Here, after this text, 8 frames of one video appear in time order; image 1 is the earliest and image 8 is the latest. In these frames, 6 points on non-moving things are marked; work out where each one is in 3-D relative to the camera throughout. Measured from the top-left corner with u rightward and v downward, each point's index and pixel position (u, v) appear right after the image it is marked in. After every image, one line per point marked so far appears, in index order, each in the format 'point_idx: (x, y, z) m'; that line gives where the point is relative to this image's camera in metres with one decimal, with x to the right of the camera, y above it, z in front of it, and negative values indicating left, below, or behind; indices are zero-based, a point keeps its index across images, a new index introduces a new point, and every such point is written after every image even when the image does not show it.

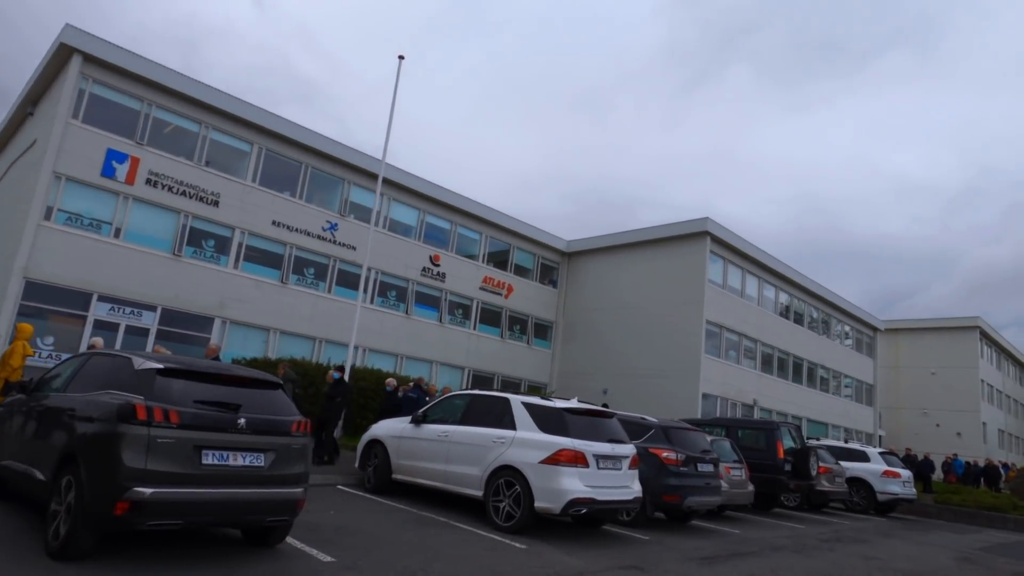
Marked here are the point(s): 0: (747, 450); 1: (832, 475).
0: (+5.0, -3.5, +14.1) m
1: (+7.6, -4.5, +15.8) m
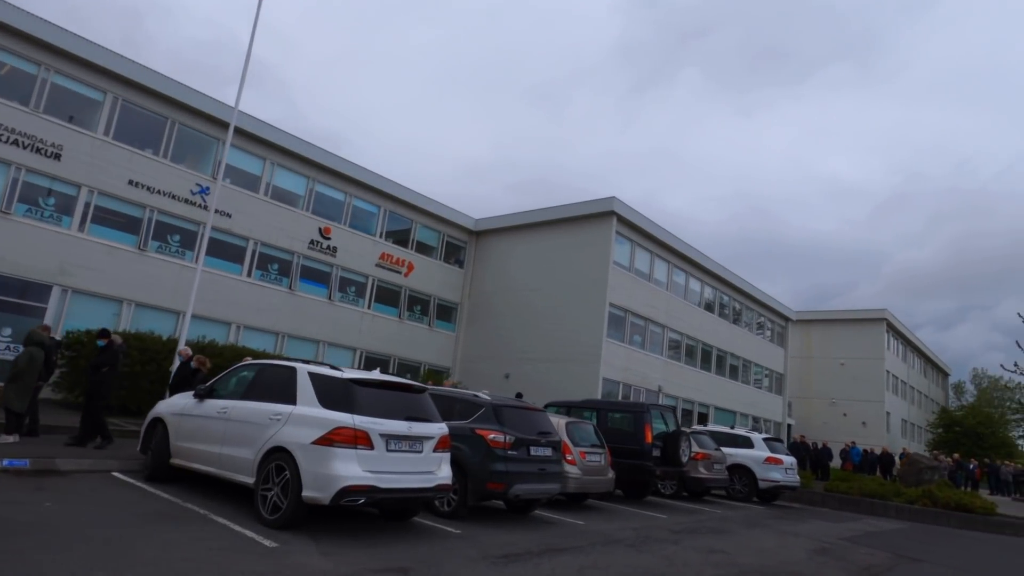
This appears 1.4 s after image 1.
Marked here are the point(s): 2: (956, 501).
0: (+2.0, -2.9, +13.1) m
1: (+4.5, -3.9, +15.0) m
2: (+11.9, -5.7, +17.8) m
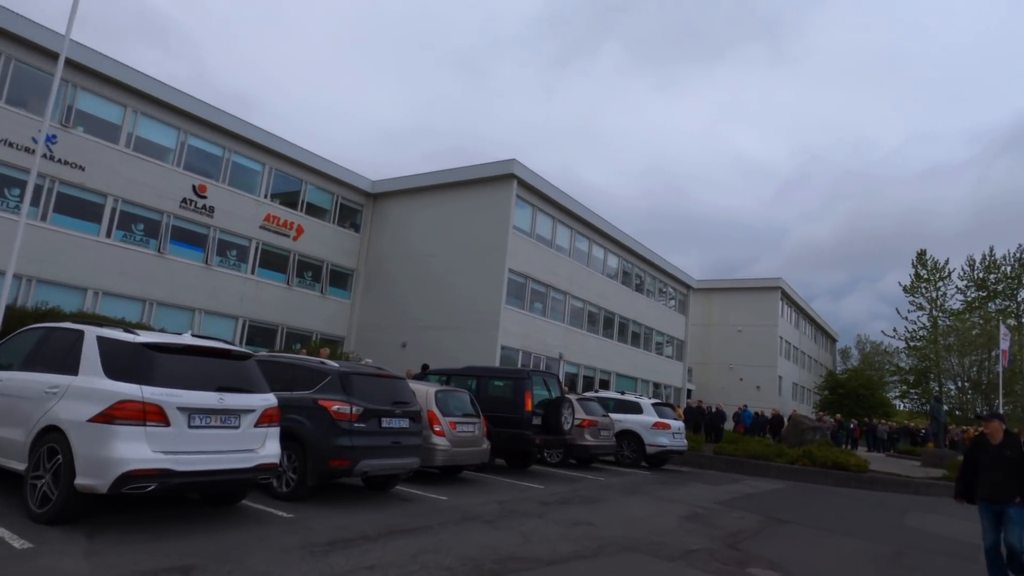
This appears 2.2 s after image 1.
0: (-0.3, -2.2, +12.4) m
1: (+1.9, -3.1, +14.6) m
2: (+8.9, -4.8, +18.4) m
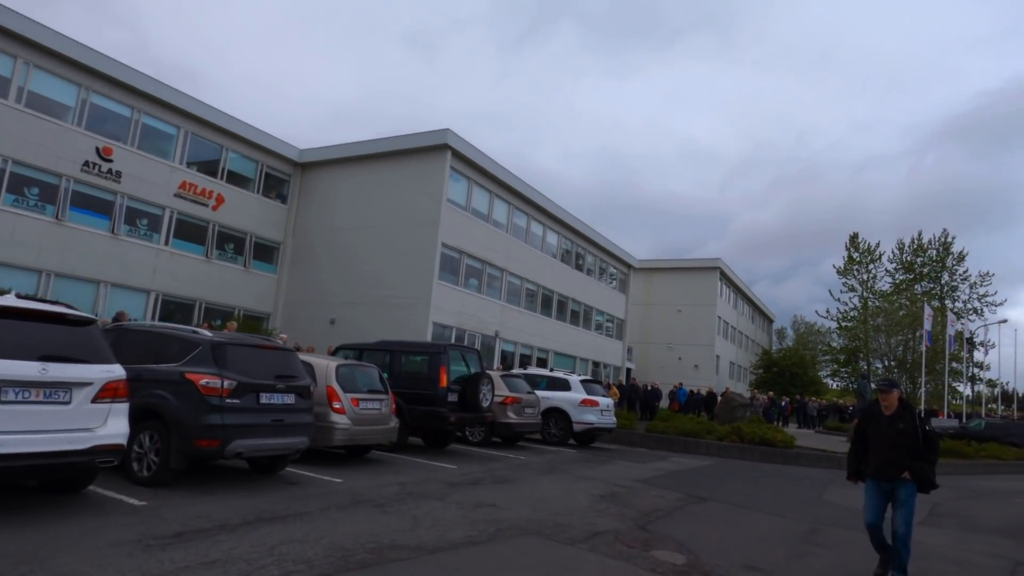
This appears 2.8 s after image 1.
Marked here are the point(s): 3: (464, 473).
0: (-1.8, -1.6, +11.7) m
1: (+0.2, -2.5, +14.1) m
2: (+6.9, -4.1, +18.4) m
3: (-0.7, -2.8, +10.1) m
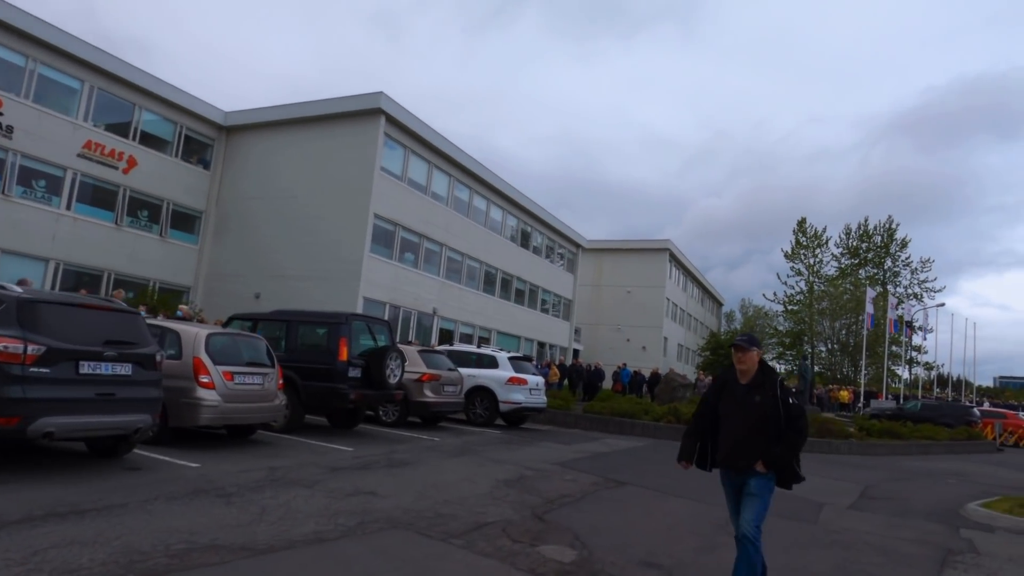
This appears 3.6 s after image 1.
0: (-3.3, -1.0, +10.5) m
1: (-1.4, -1.9, +13.1) m
2: (+5.0, -3.4, +17.8) m
3: (-2.1, -2.3, +9.1) m
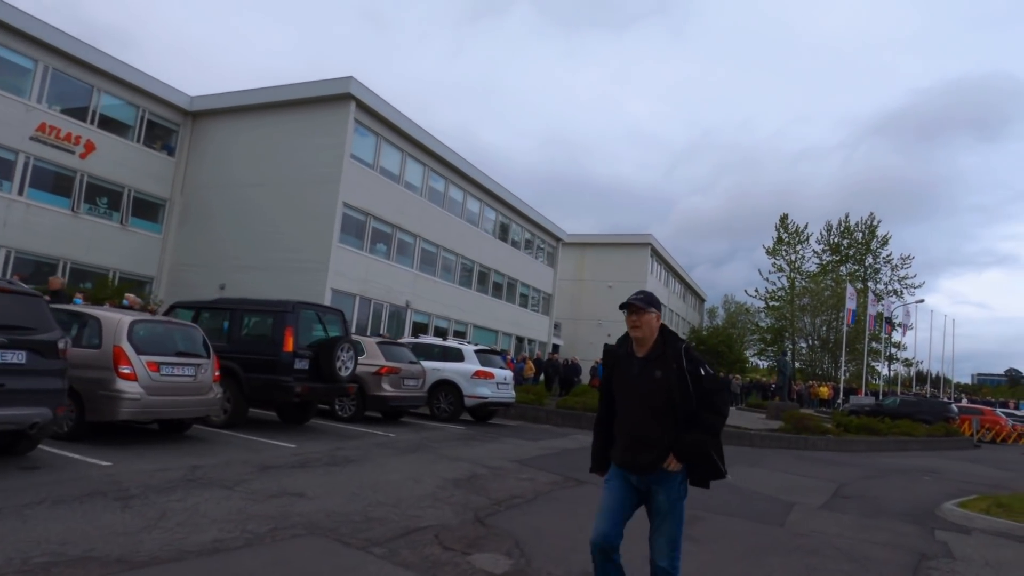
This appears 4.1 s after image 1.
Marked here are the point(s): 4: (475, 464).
0: (-3.9, -0.8, +9.8) m
1: (-2.1, -1.7, +12.5) m
2: (+4.2, -3.2, +17.4) m
3: (-2.7, -2.1, +8.4) m
4: (-0.5, -2.4, +9.0) m
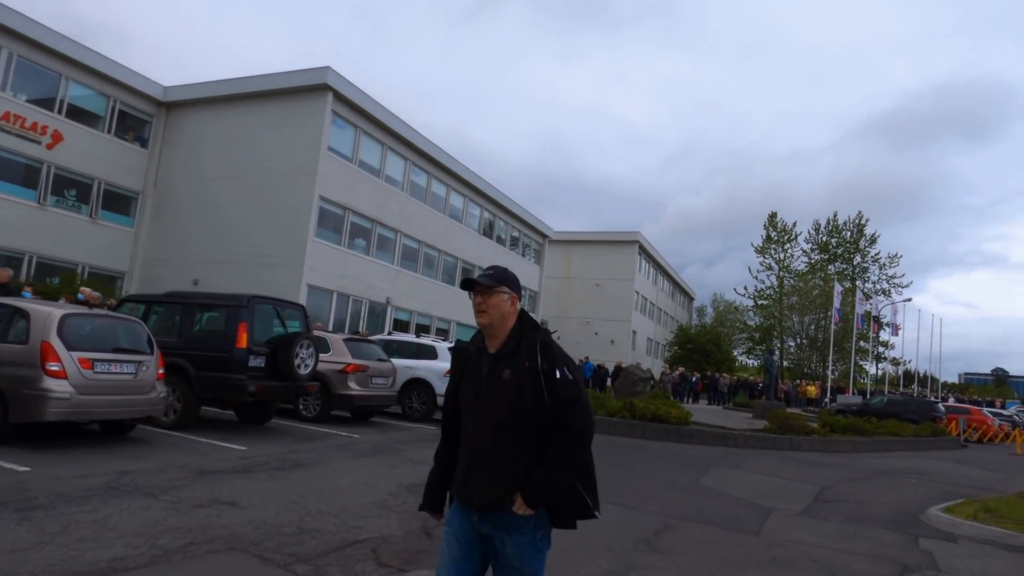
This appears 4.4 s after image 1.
0: (-4.3, -0.7, +9.3) m
1: (-2.6, -1.6, +11.9) m
2: (+3.6, -3.1, +16.9) m
3: (-3.2, -2.0, +7.9) m
4: (-0.9, -2.3, +8.5) m
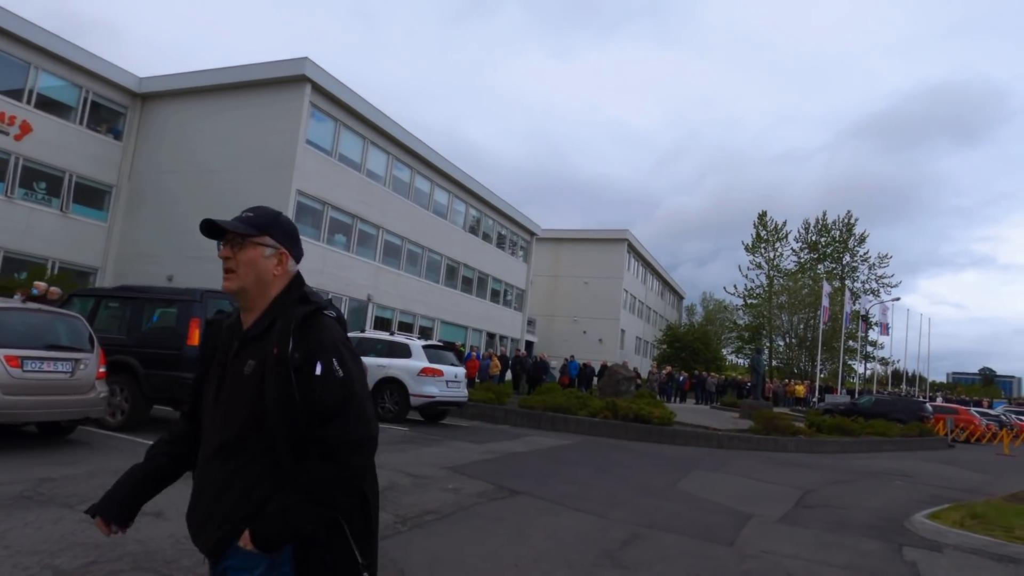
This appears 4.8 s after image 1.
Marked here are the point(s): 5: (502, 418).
0: (-4.8, -0.6, +8.8) m
1: (-3.1, -1.5, +11.5) m
2: (+3.1, -3.1, +16.5) m
3: (-3.6, -1.9, +7.4) m
4: (-1.3, -2.2, +8.0) m
5: (-0.2, -3.3, +16.8) m
